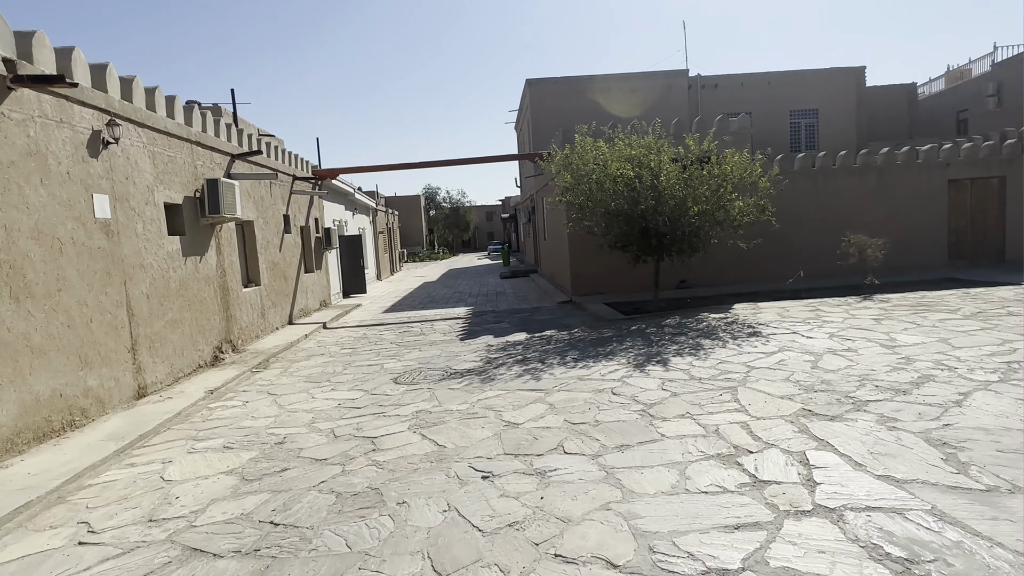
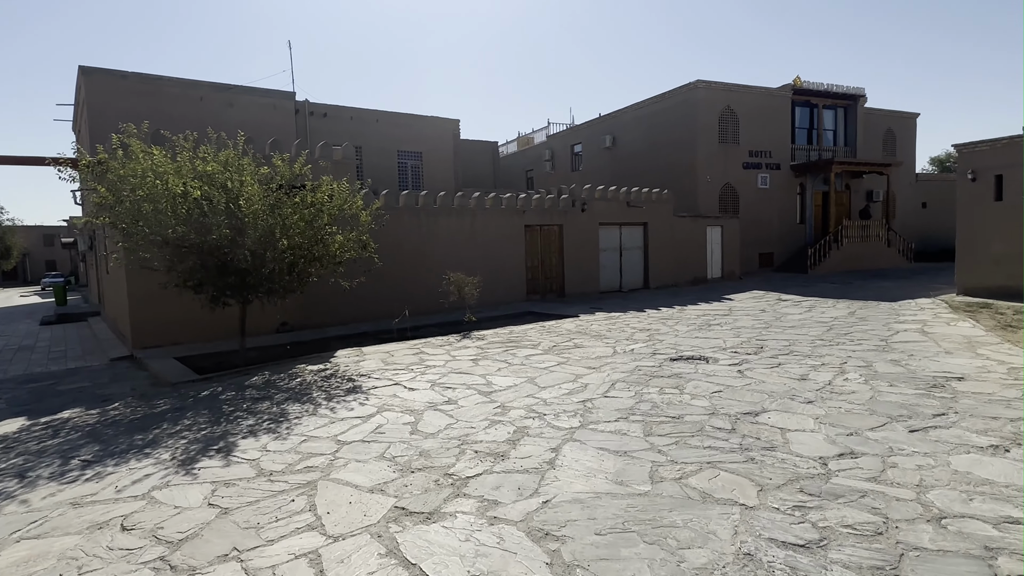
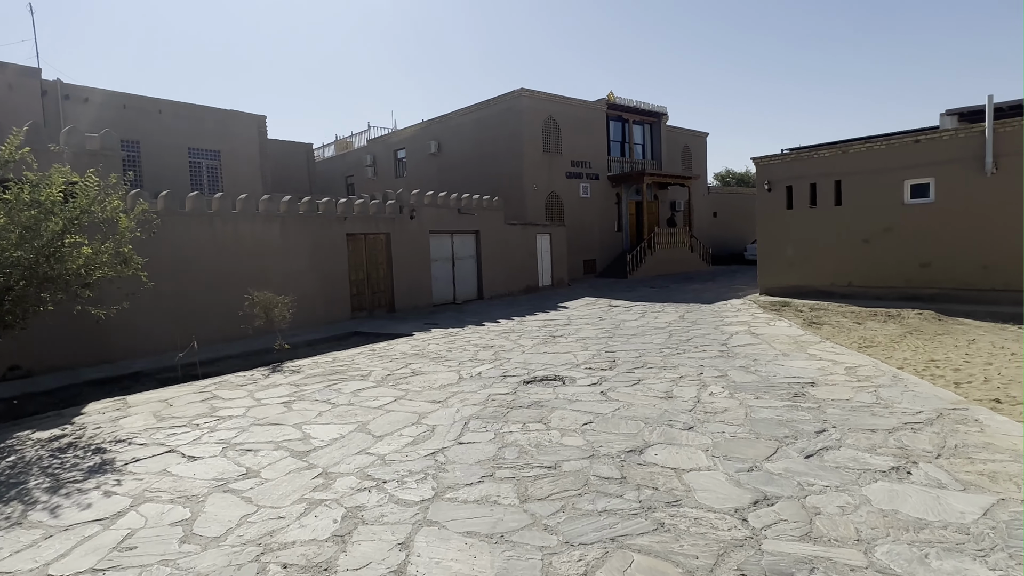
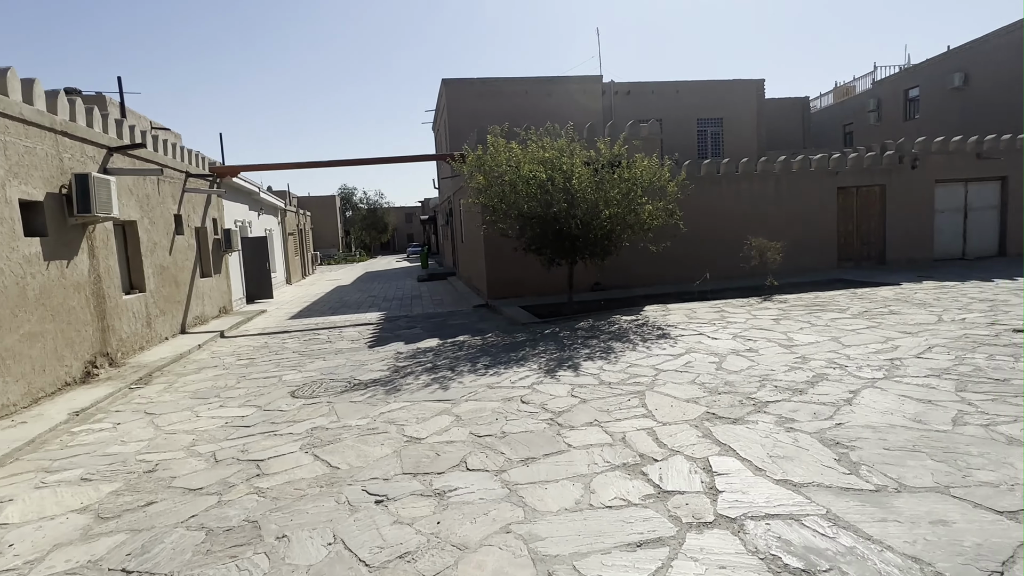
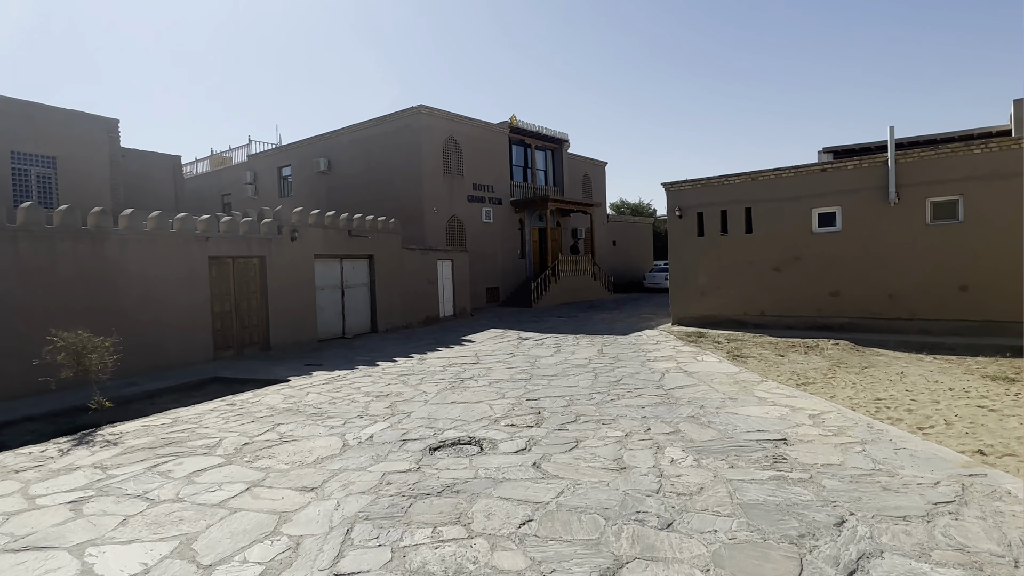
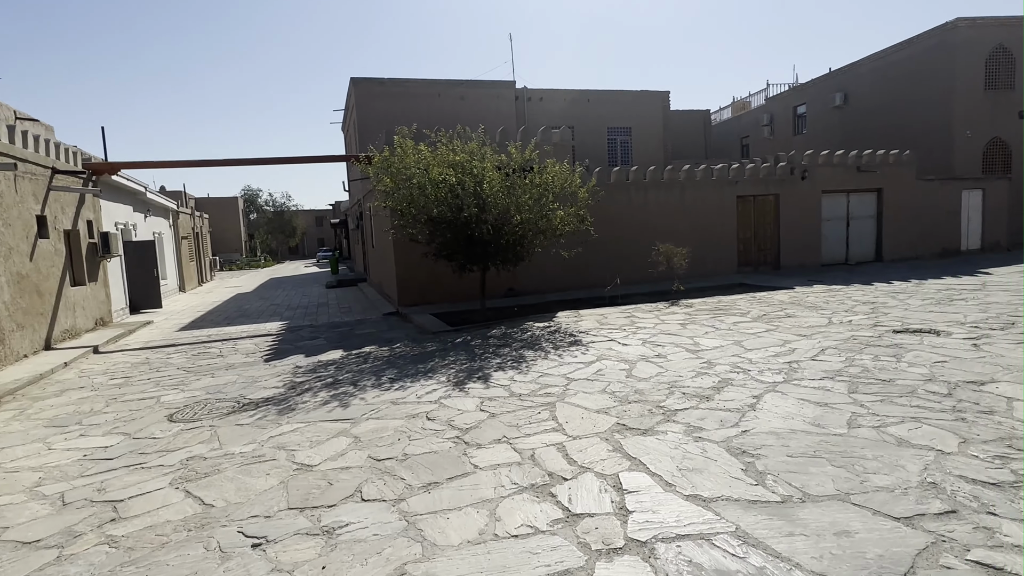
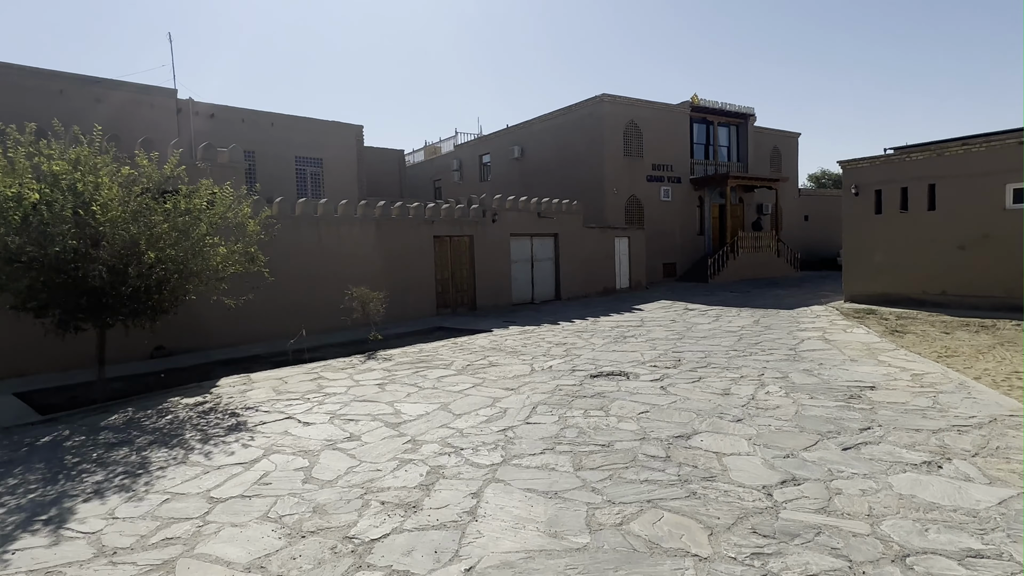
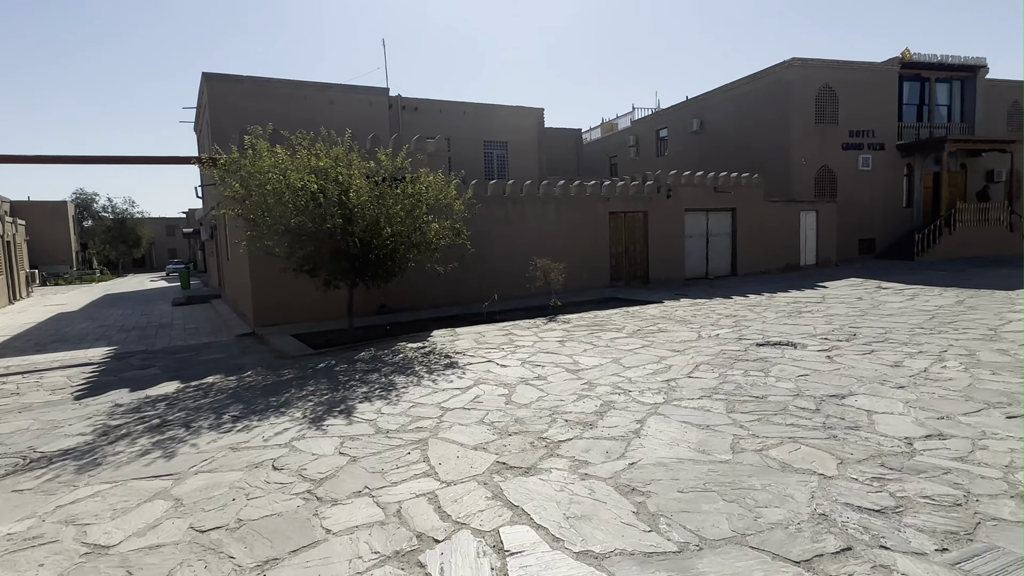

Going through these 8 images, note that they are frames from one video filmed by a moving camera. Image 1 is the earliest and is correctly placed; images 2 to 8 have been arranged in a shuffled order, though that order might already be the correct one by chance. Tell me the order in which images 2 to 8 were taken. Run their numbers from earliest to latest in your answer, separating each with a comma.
4, 6, 8, 2, 7, 3, 5
